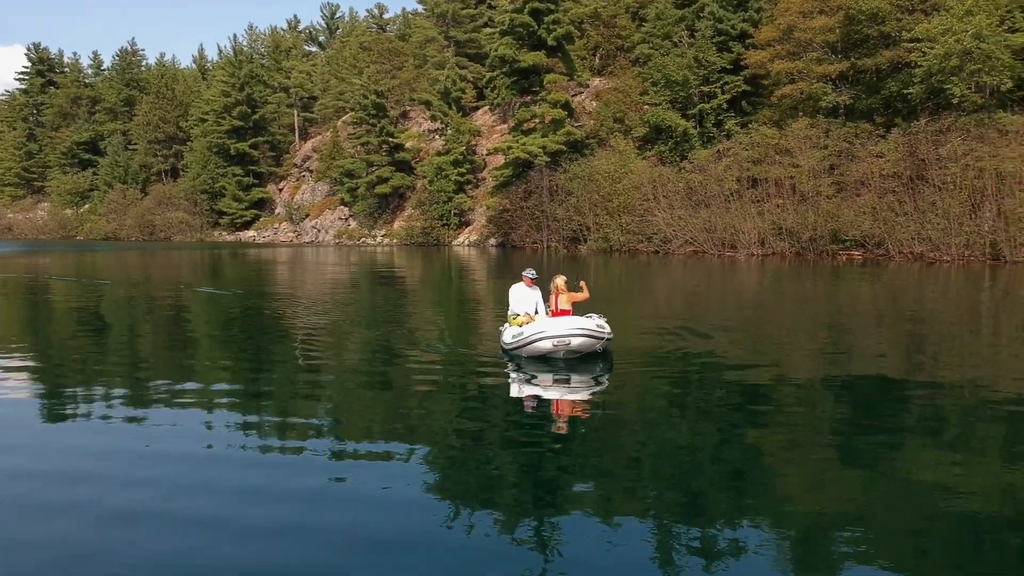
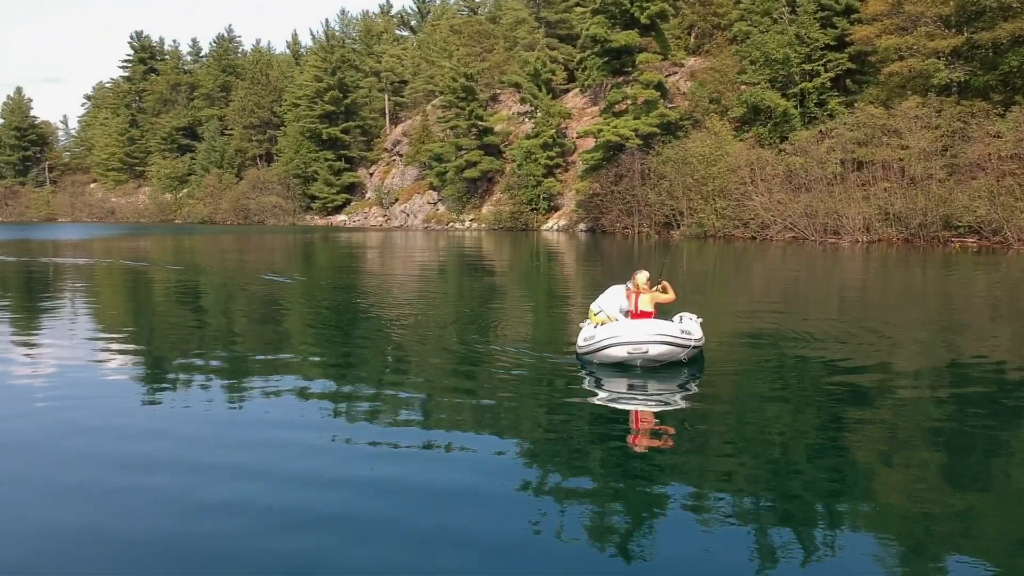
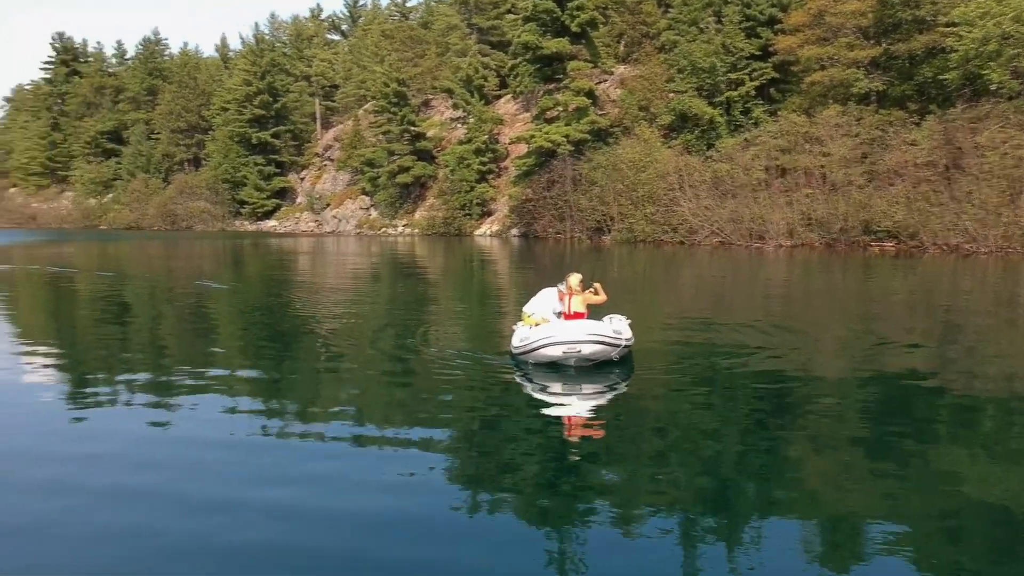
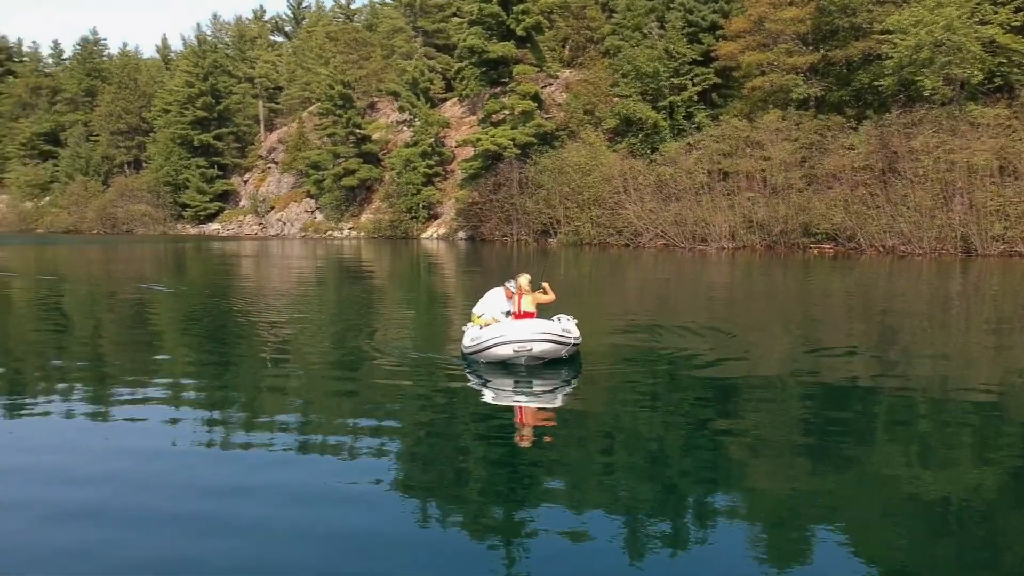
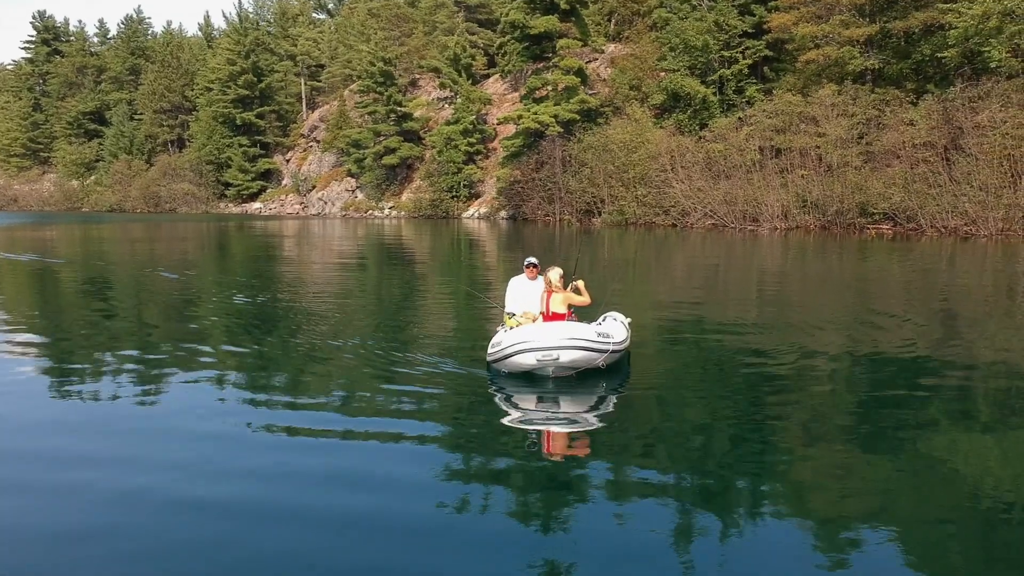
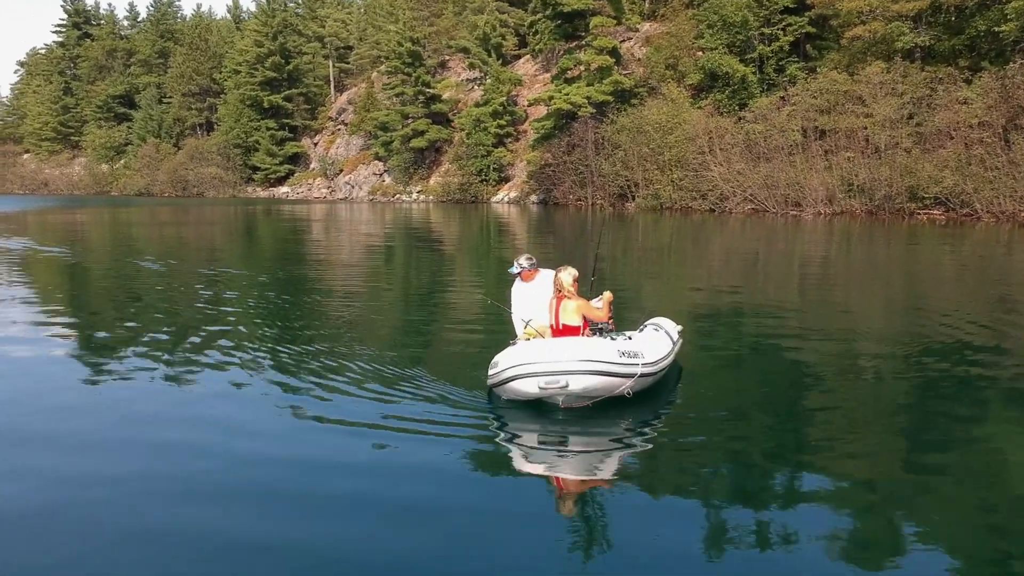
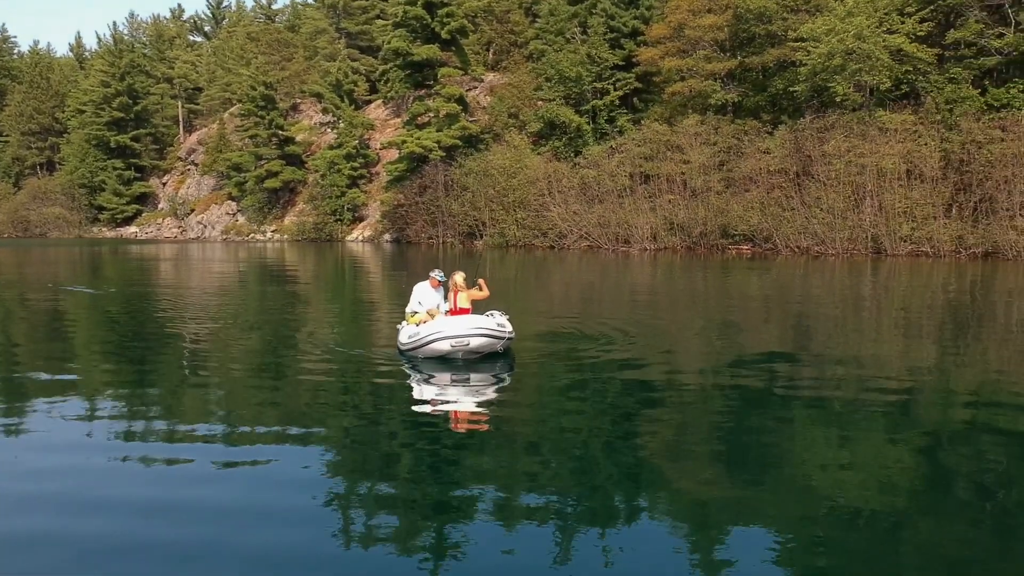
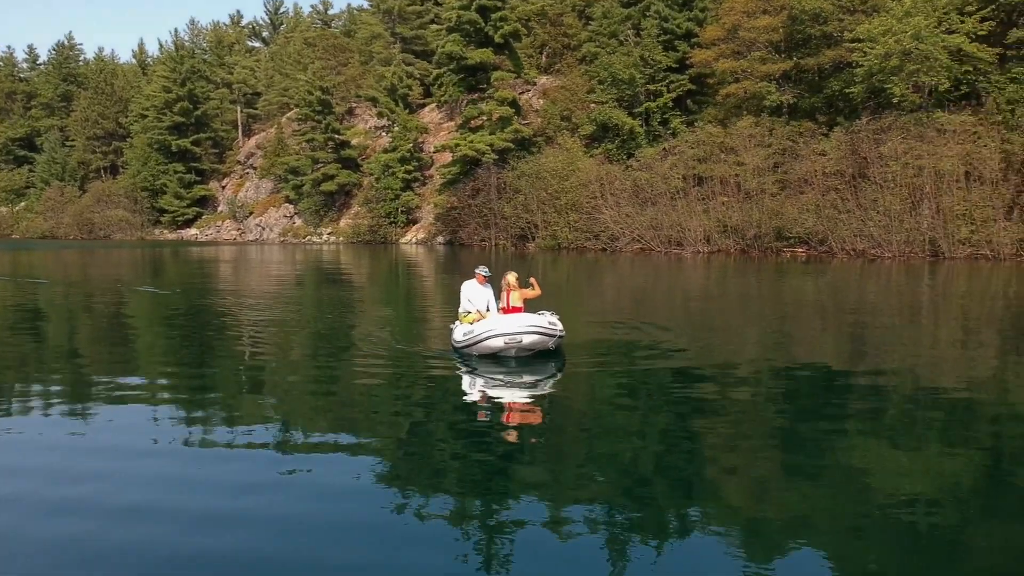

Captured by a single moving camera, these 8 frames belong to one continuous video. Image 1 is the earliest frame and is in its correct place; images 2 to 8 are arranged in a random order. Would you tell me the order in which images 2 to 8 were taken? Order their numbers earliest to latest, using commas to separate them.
8, 7, 4, 3, 2, 5, 6
